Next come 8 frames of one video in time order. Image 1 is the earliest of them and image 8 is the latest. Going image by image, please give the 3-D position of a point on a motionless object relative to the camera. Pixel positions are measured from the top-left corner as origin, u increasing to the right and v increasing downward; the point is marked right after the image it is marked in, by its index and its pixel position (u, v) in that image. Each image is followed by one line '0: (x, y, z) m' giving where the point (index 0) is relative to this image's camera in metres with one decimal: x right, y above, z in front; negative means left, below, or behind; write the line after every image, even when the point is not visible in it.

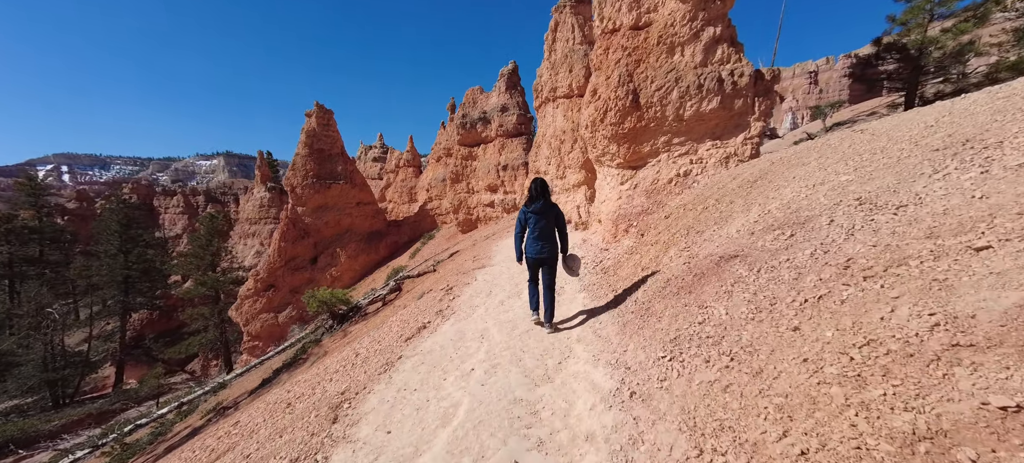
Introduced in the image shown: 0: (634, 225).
0: (+2.7, +0.2, +7.5) m
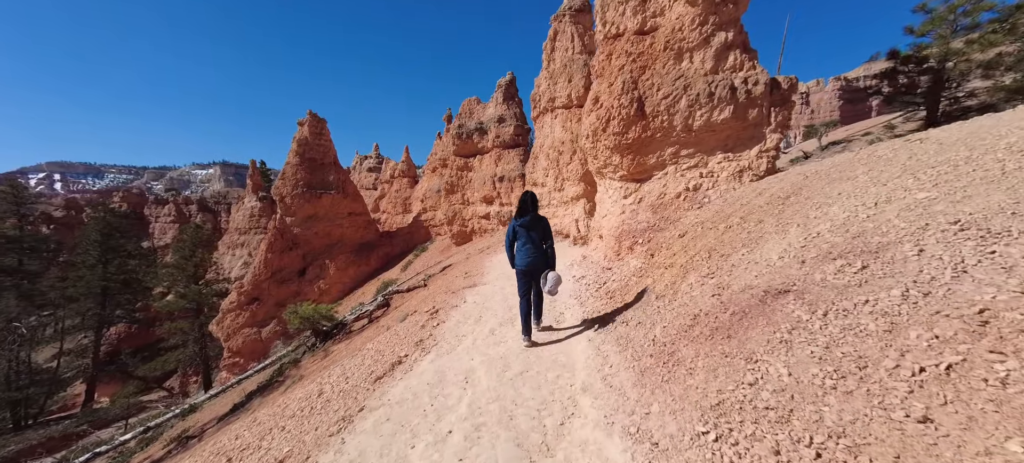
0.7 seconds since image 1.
0: (+2.6, -0.2, +6.9) m
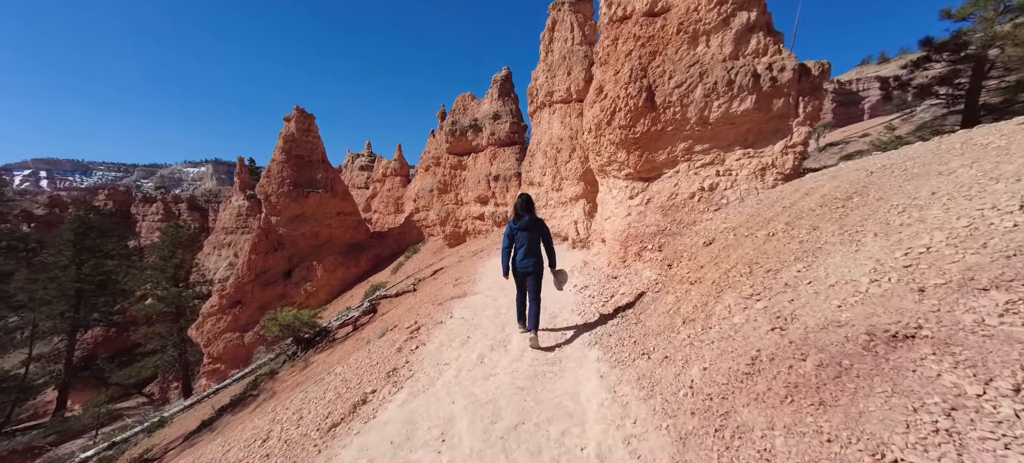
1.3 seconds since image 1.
0: (+2.5, -0.3, +6.2) m
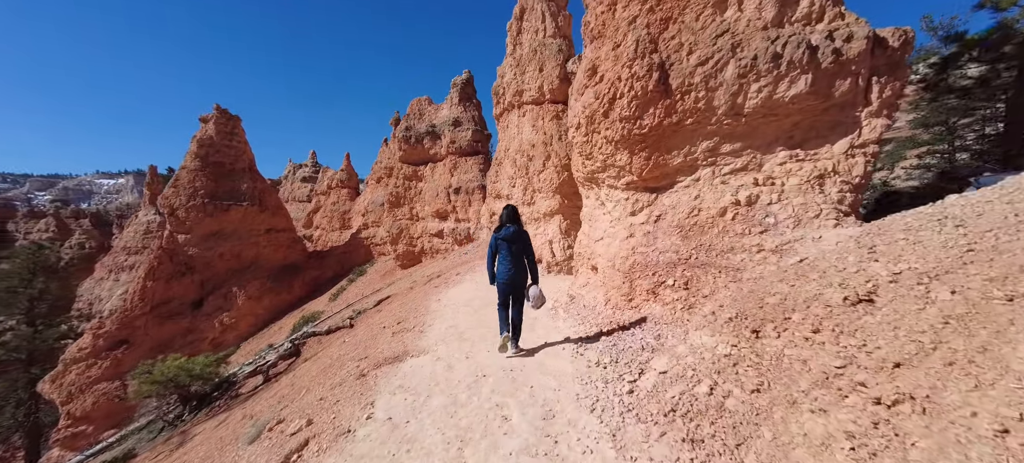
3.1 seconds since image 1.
0: (+2.0, -0.7, +4.4) m
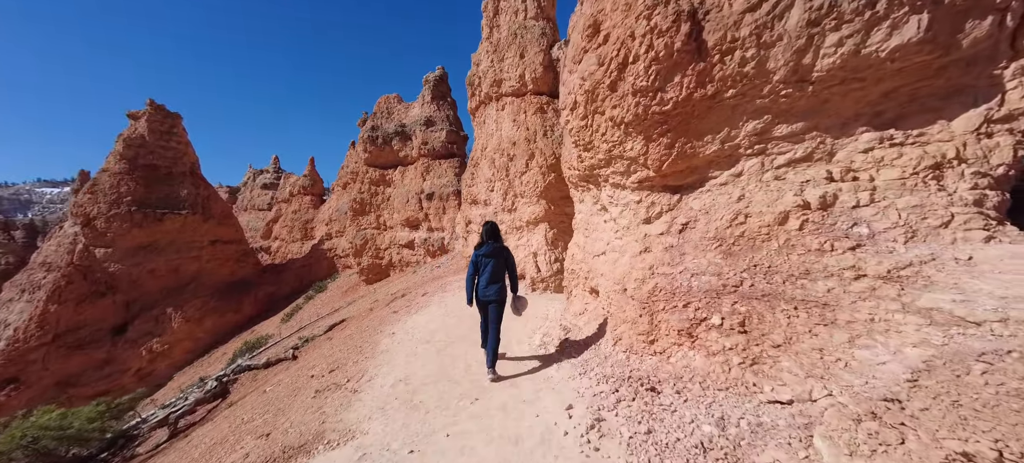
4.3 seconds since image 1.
0: (+1.8, -0.8, +2.9) m
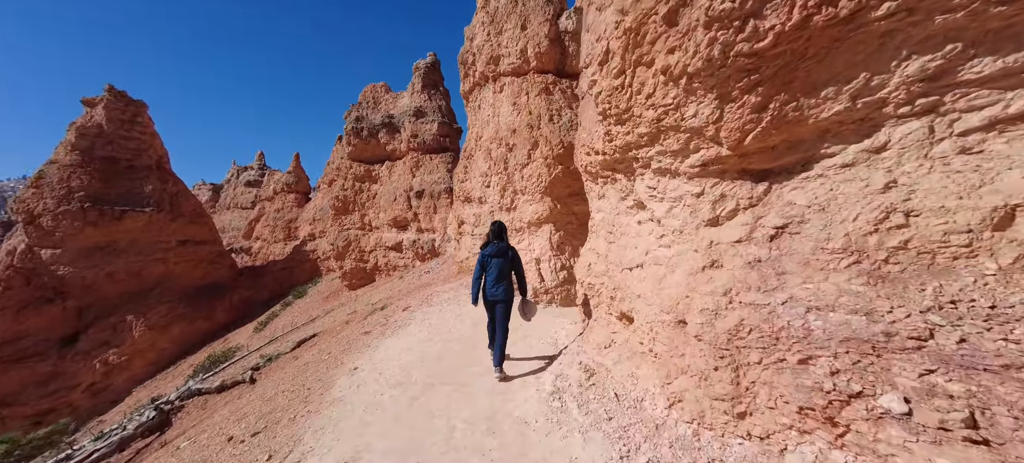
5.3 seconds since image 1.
0: (+1.8, -0.8, +1.6) m
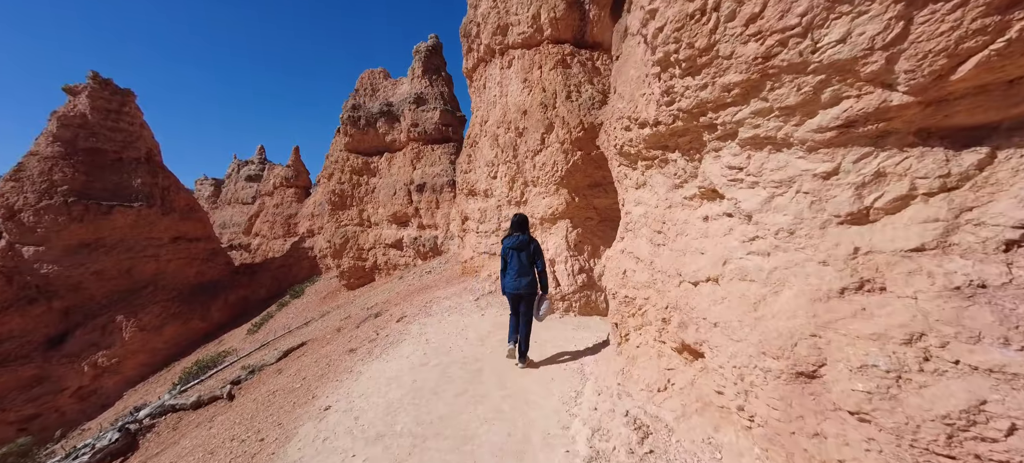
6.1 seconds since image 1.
0: (+1.9, -0.9, +0.5) m
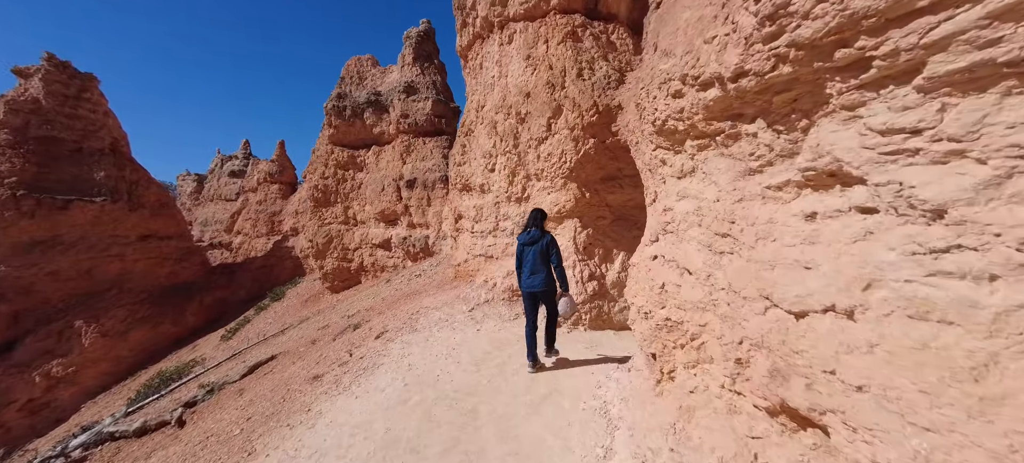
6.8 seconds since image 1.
0: (+2.0, -0.9, -0.5) m
